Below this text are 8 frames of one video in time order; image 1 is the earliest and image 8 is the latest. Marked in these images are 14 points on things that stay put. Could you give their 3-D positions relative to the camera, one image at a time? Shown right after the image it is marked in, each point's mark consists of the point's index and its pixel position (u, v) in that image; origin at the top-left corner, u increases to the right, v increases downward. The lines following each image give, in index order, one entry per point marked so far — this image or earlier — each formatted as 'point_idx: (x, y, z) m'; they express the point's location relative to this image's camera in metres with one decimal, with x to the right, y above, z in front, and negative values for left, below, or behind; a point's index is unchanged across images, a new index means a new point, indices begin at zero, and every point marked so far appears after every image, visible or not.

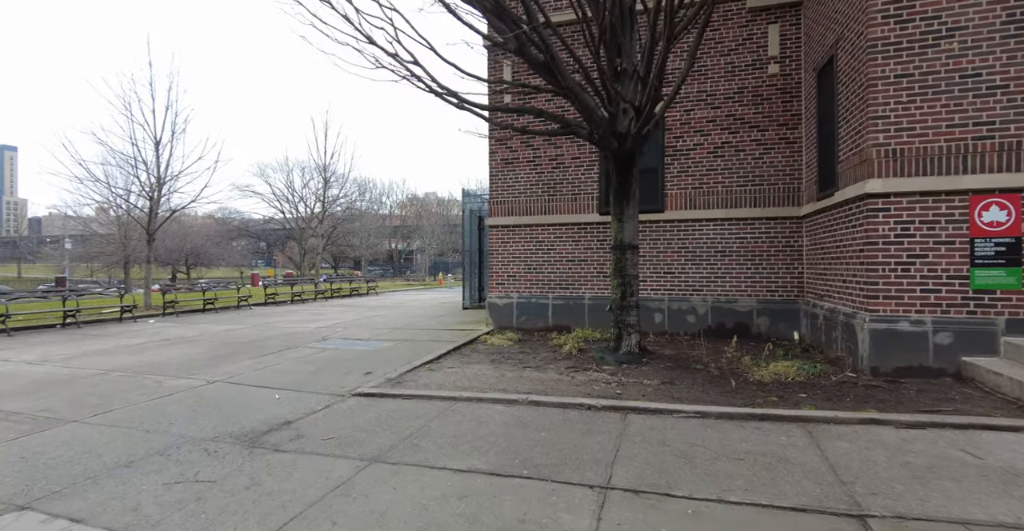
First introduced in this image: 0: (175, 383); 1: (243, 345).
0: (-4.3, -1.5, +6.1) m
1: (-4.8, -1.4, +8.6) m
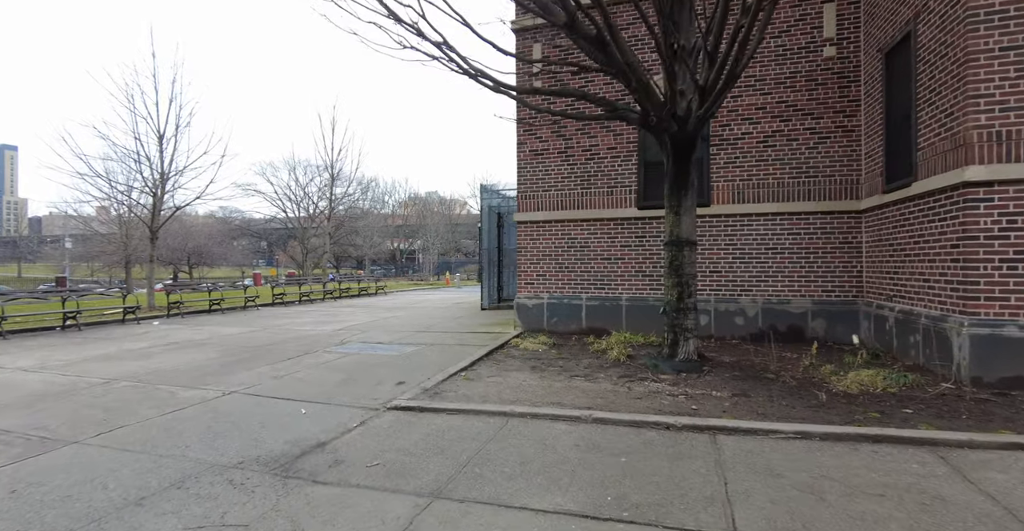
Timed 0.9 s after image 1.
0: (-3.7, -1.5, +5.4) m
1: (-4.2, -1.4, +8.0) m
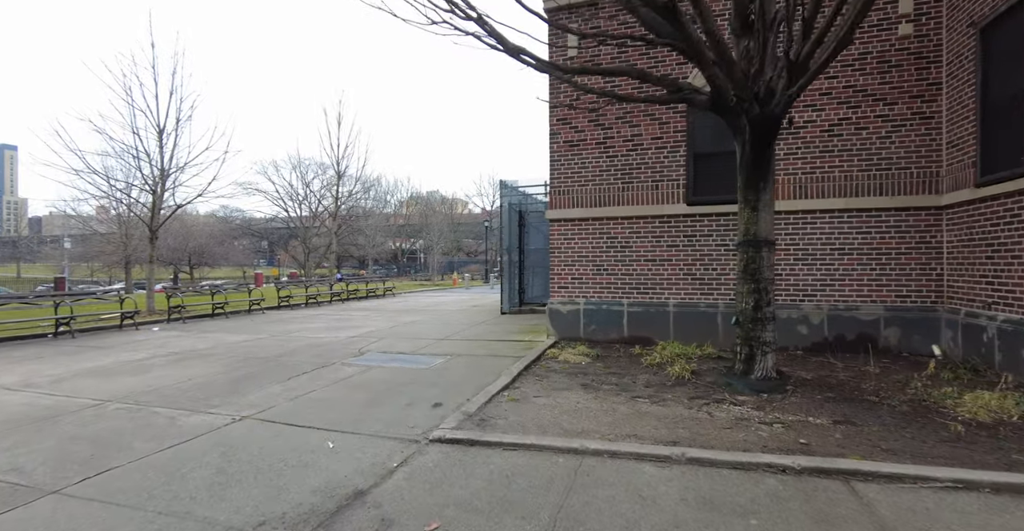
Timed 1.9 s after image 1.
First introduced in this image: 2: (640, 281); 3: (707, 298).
0: (-3.1, -1.5, +4.7) m
1: (-3.7, -1.5, +7.2) m
2: (+2.1, -0.3, +8.0) m
3: (+3.1, -0.5, +7.7) m
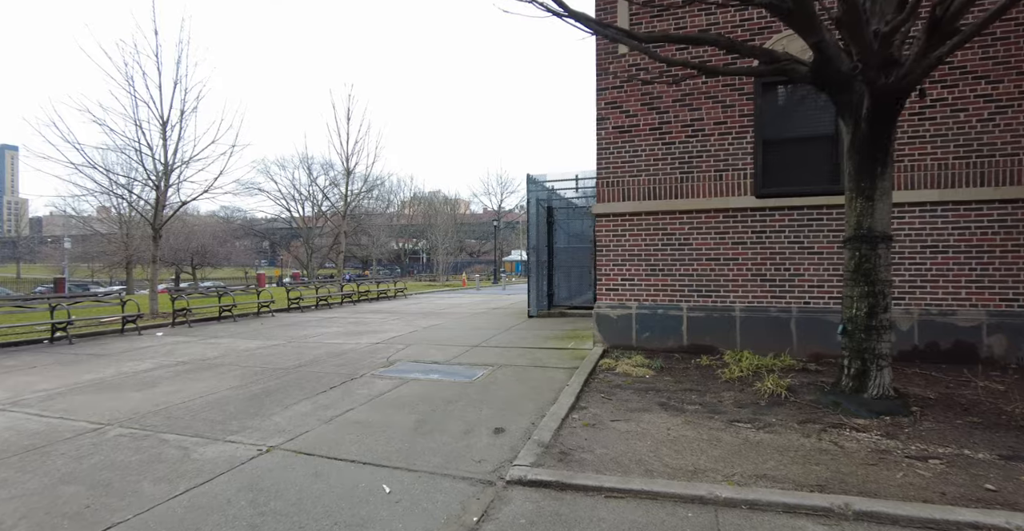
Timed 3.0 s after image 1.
0: (-2.4, -1.5, +3.9) m
1: (-3.0, -1.5, +6.4) m
2: (+2.8, -0.3, +7.2) m
3: (+3.8, -0.5, +6.9) m
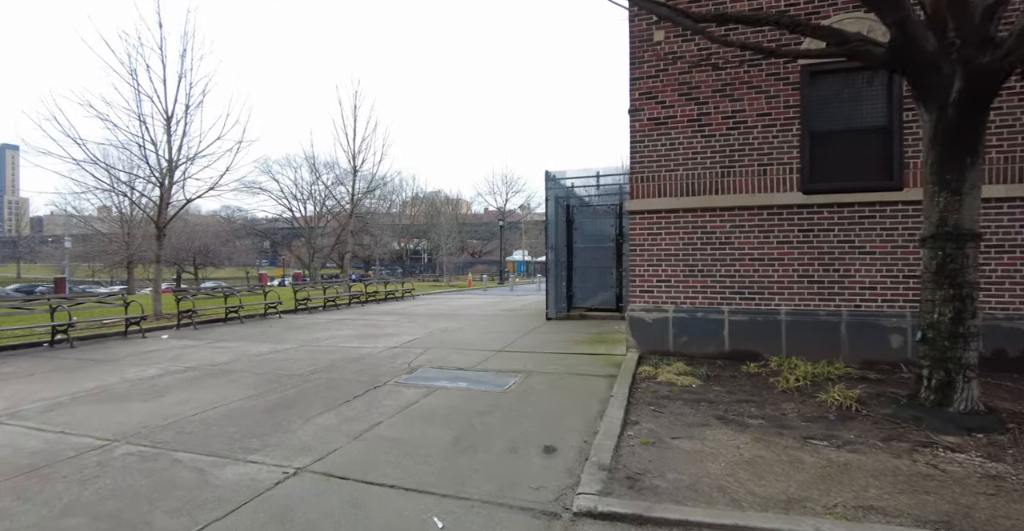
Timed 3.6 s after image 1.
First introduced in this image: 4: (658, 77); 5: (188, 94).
0: (-2.0, -1.5, +3.4) m
1: (-2.6, -1.5, +6.0) m
2: (+3.2, -0.3, +6.7) m
3: (+4.2, -0.5, +6.5) m
4: (+2.2, +2.8, +7.1) m
5: (-9.0, +4.8, +13.4) m
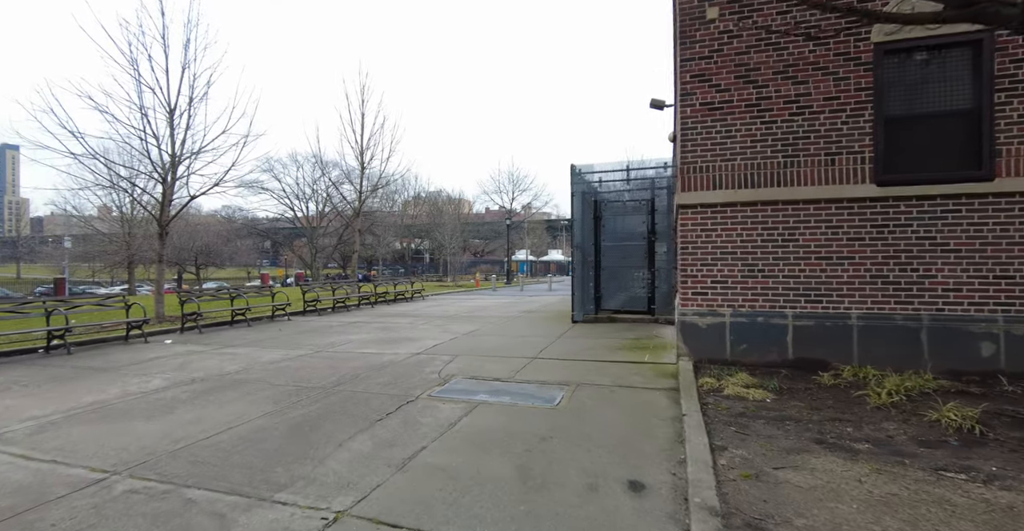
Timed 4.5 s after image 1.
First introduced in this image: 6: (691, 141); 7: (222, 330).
0: (-1.5, -1.5, +2.8) m
1: (-2.0, -1.5, +5.3) m
2: (+3.8, -0.2, +6.1) m
3: (+4.8, -0.5, +5.8) m
4: (+2.7, +2.8, +6.5) m
5: (-8.5, +4.8, +12.7) m
6: (+2.4, +1.7, +6.5) m
7: (-6.4, -1.4, +10.7) m
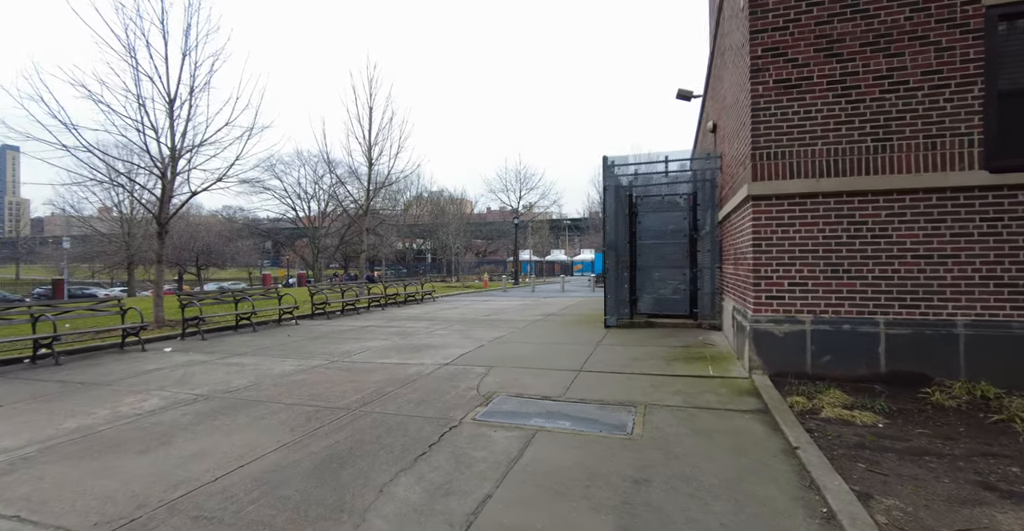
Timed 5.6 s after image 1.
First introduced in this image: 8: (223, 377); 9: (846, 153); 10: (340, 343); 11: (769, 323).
0: (-0.9, -1.5, +2.0) m
1: (-1.5, -1.5, +4.5) m
2: (+4.3, -0.2, +5.3) m
3: (+5.3, -0.5, +5.0) m
4: (+3.2, +2.8, +5.7) m
5: (-7.9, +4.8, +11.9) m
6: (+3.0, +1.7, +5.7) m
7: (-5.9, -1.4, +9.8) m
8: (-3.8, -1.5, +6.3) m
9: (+3.8, +1.3, +5.4) m
10: (-3.2, -1.4, +8.9) m
11: (+3.0, -0.7, +5.6) m
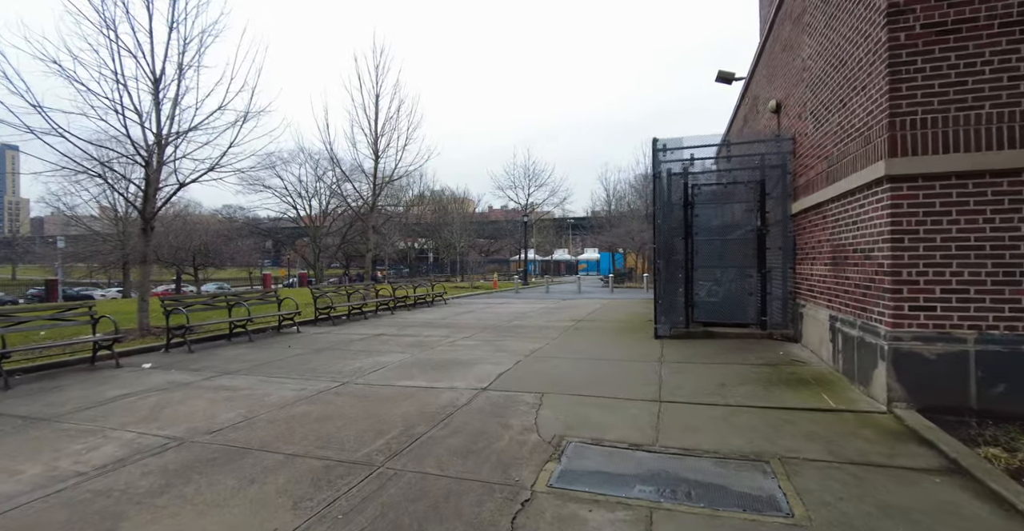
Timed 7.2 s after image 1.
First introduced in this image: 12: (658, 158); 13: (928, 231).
0: (-0.3, -1.5, +0.6) m
1: (-0.8, -1.5, +3.2) m
2: (+5.0, -0.3, +3.9) m
3: (+6.0, -0.5, +3.6) m
4: (+3.9, +2.8, +4.3) m
5: (-7.3, +4.7, +10.6) m
6: (+3.6, +1.7, +4.4) m
7: (-5.2, -1.5, +8.5) m
8: (-3.2, -1.5, +5.0) m
9: (+4.4, +1.3, +4.1) m
10: (-2.6, -1.4, +7.5) m
11: (+3.7, -0.7, +4.3) m
12: (+2.6, +1.8, +8.3) m
13: (+3.8, +0.3, +4.3) m
